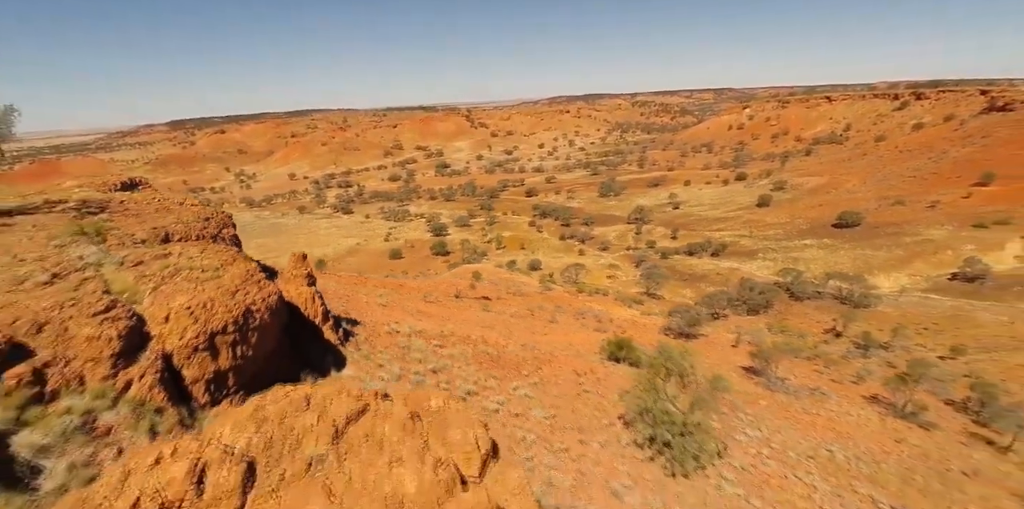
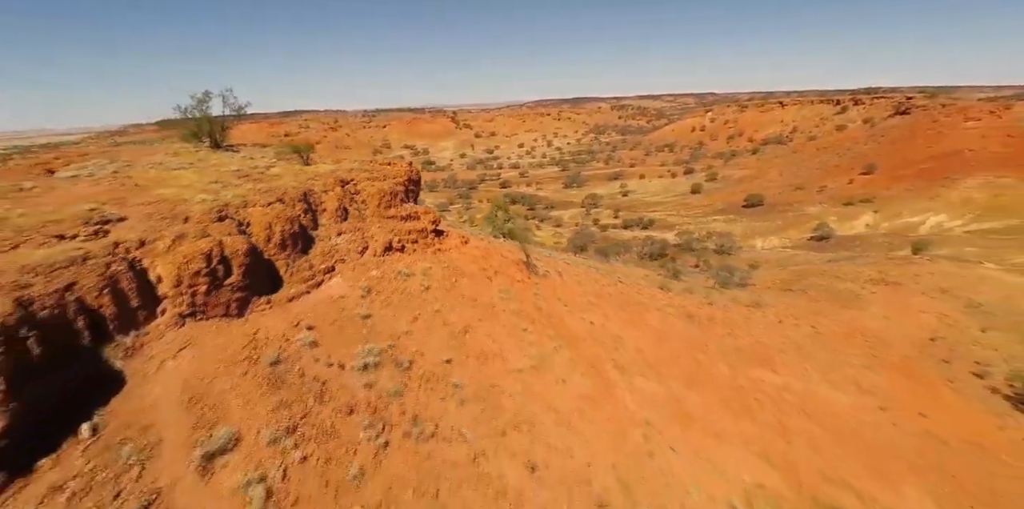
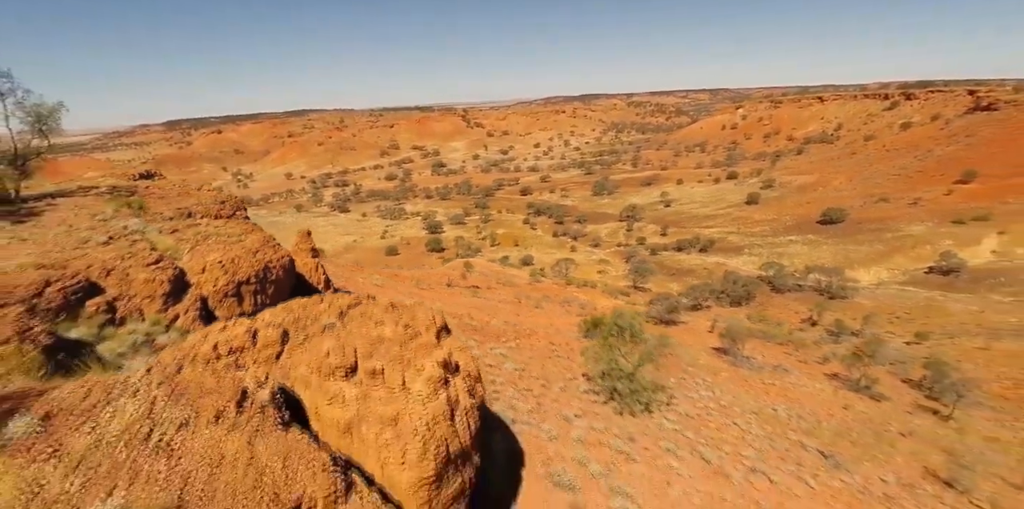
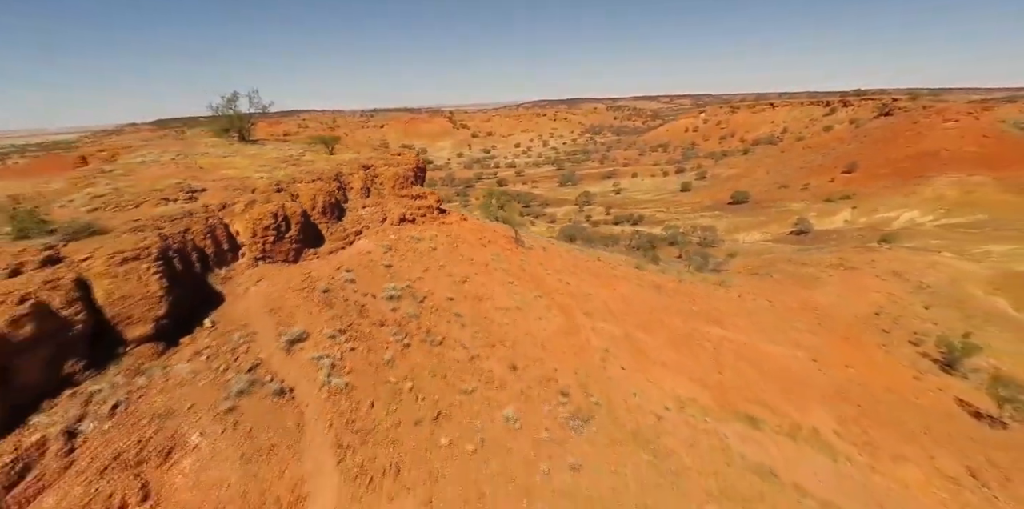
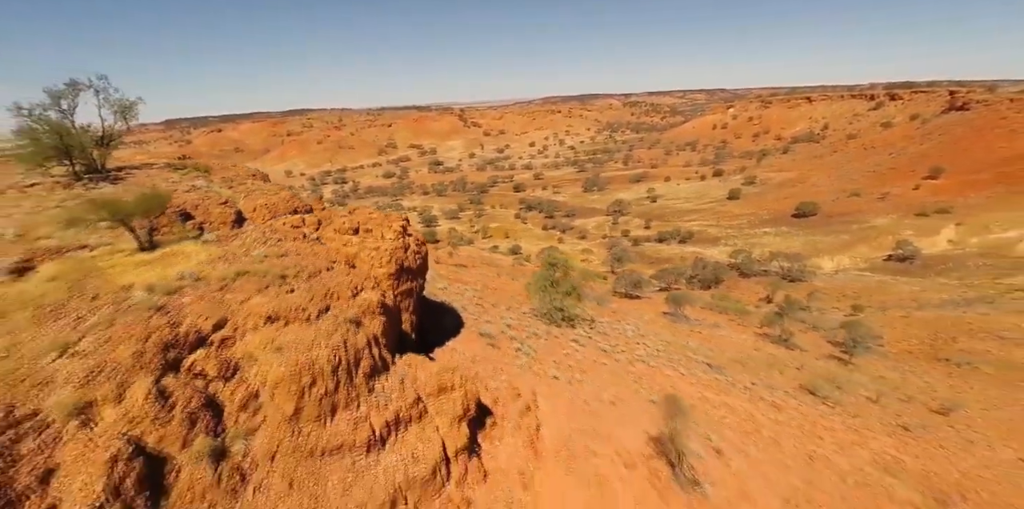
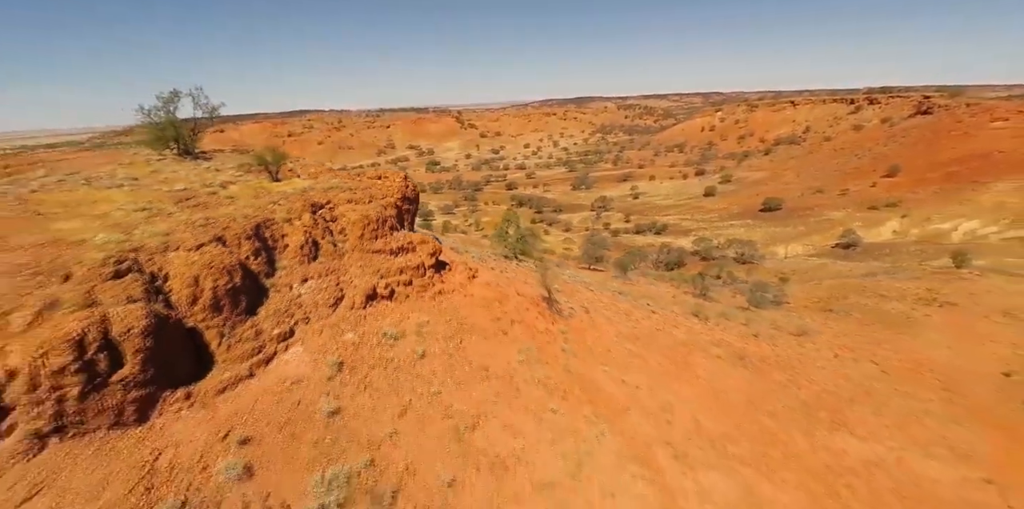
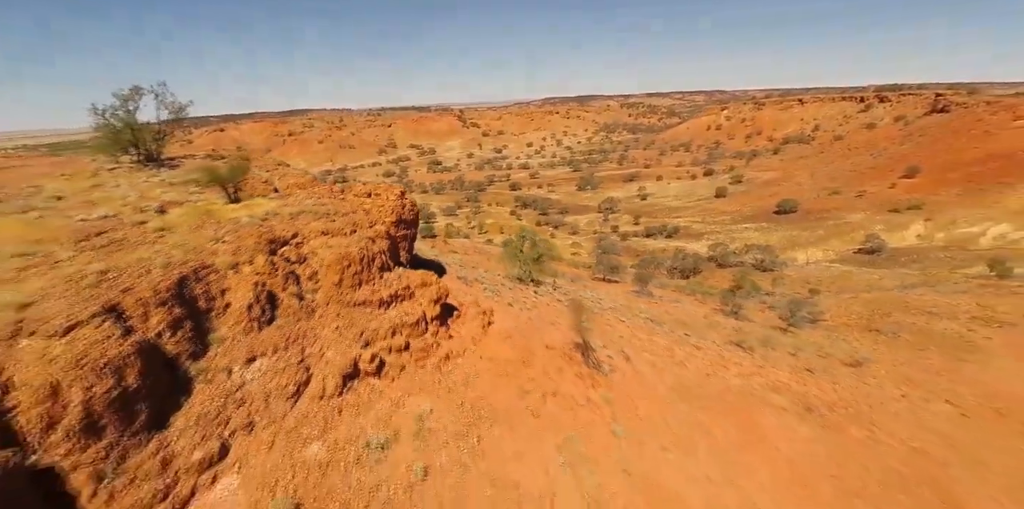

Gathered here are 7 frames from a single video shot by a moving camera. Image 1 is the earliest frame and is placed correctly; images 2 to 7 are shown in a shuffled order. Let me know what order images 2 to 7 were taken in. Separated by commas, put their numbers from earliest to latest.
3, 5, 7, 6, 2, 4
